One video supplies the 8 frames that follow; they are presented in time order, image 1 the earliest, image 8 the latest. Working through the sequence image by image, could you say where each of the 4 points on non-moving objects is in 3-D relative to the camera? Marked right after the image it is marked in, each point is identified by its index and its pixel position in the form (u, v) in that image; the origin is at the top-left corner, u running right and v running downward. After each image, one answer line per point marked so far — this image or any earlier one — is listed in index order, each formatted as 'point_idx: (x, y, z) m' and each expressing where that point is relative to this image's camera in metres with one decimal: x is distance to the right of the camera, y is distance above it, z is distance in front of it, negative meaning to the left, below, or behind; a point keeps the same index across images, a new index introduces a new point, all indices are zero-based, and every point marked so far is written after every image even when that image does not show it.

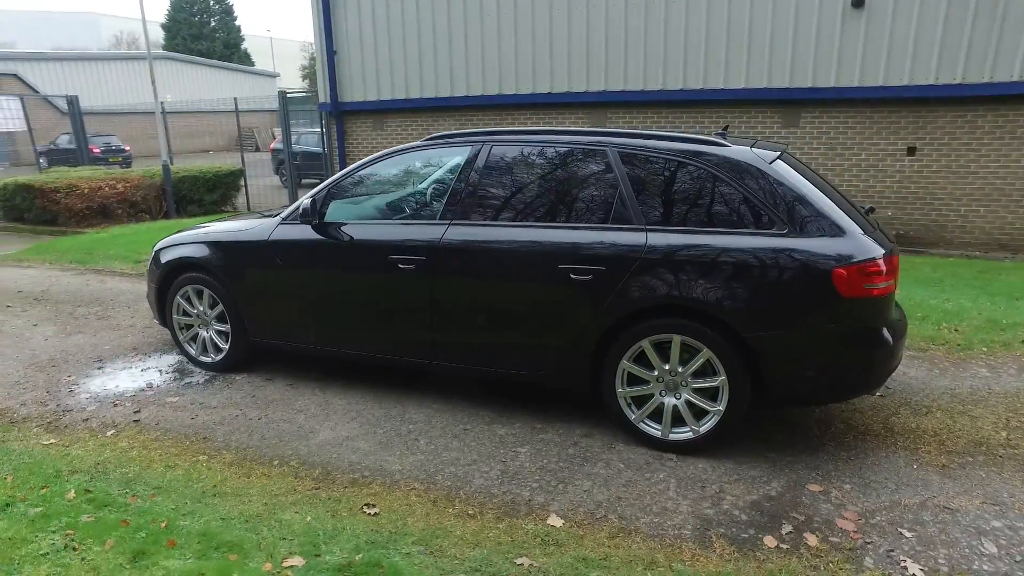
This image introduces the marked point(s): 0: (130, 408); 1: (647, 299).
0: (-2.6, -0.8, +4.2) m
1: (+0.7, -0.1, +3.5) m
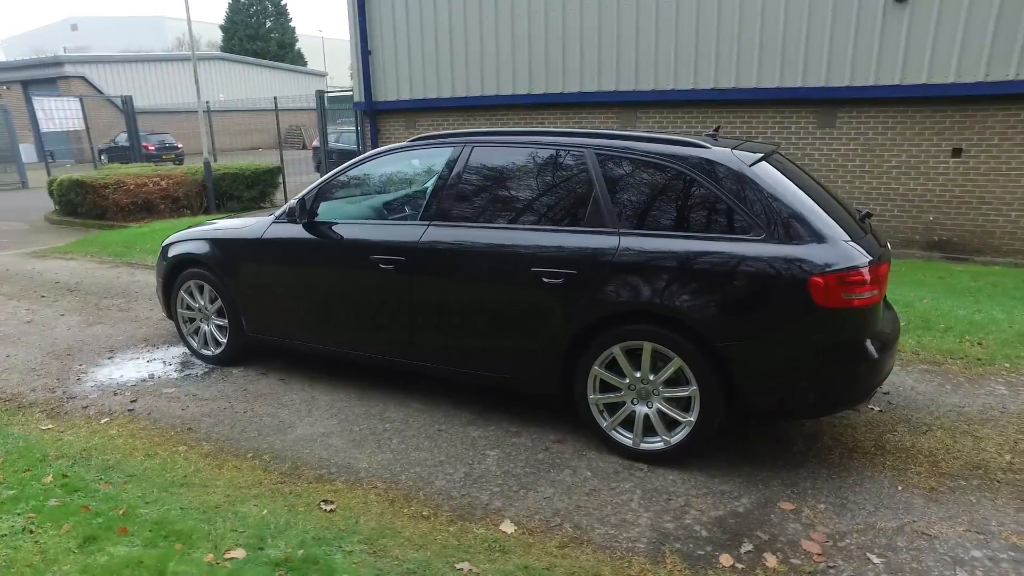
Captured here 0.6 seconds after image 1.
0: (-2.8, -0.8, +4.4) m
1: (+0.6, -0.1, +3.4) m
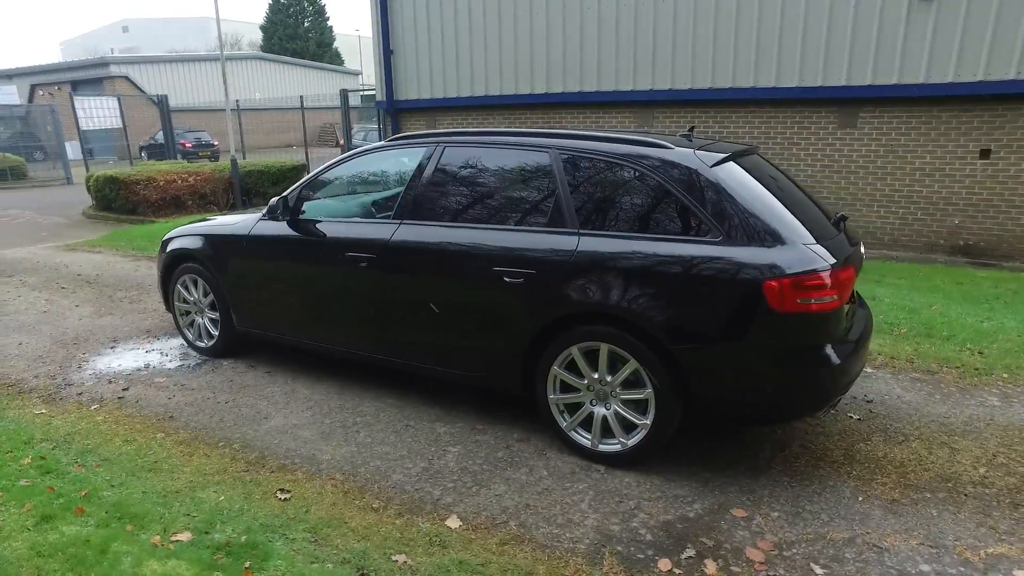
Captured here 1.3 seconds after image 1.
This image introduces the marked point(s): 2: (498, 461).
0: (-2.9, -0.7, +4.6) m
1: (+0.3, -0.1, +3.5) m
2: (-0.1, -1.0, +3.6) m
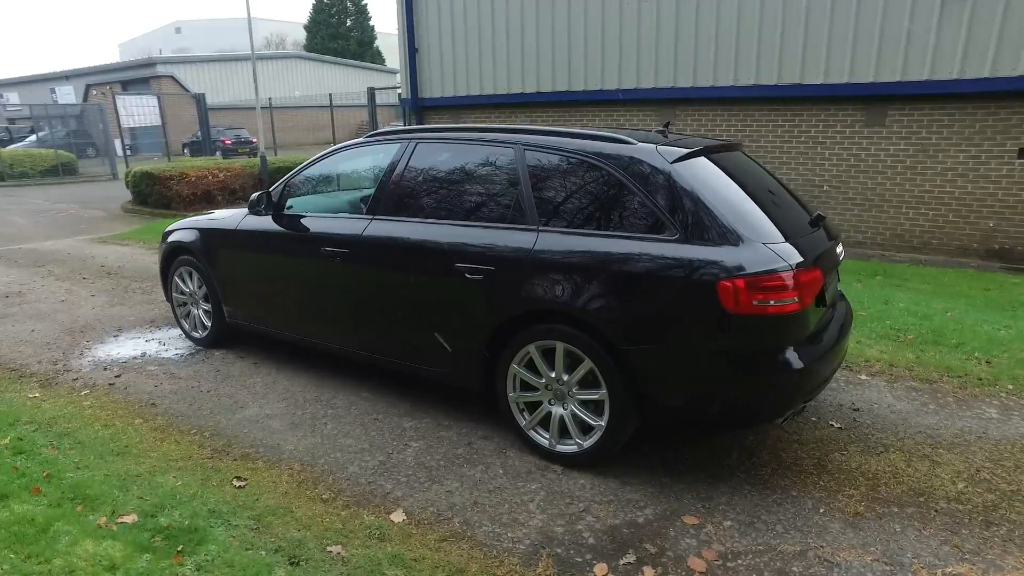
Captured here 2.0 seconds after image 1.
0: (-3.1, -0.7, +4.8) m
1: (+0.1, -0.1, +3.4) m
2: (-0.3, -1.0, +3.6) m
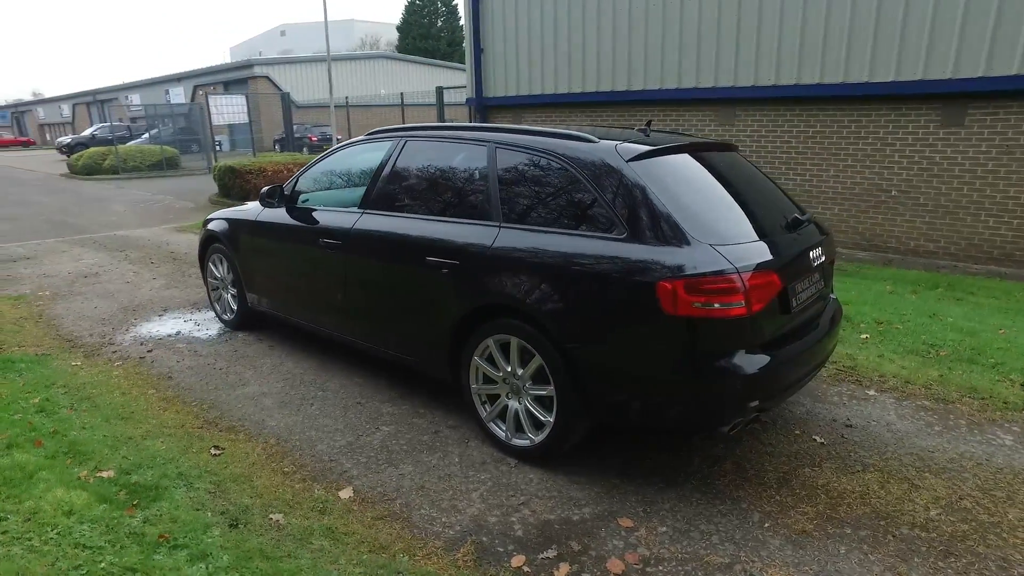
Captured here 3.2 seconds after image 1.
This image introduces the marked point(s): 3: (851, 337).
0: (-3.1, -0.5, +5.3) m
1: (-0.1, -0.1, +3.5) m
2: (-0.6, -1.0, +3.7) m
3: (+3.1, -0.4, +5.5) m
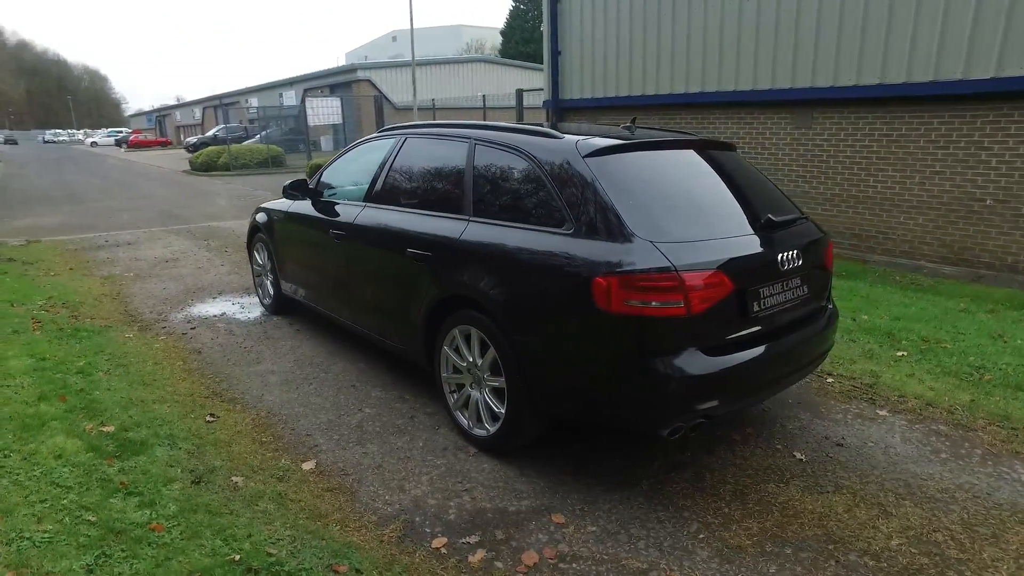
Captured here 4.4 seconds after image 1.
0: (-3.0, -0.4, +5.8) m
1: (-0.3, 0.0, +3.6) m
2: (-0.8, -0.9, +3.9) m
3: (+3.1, -0.5, +5.1) m
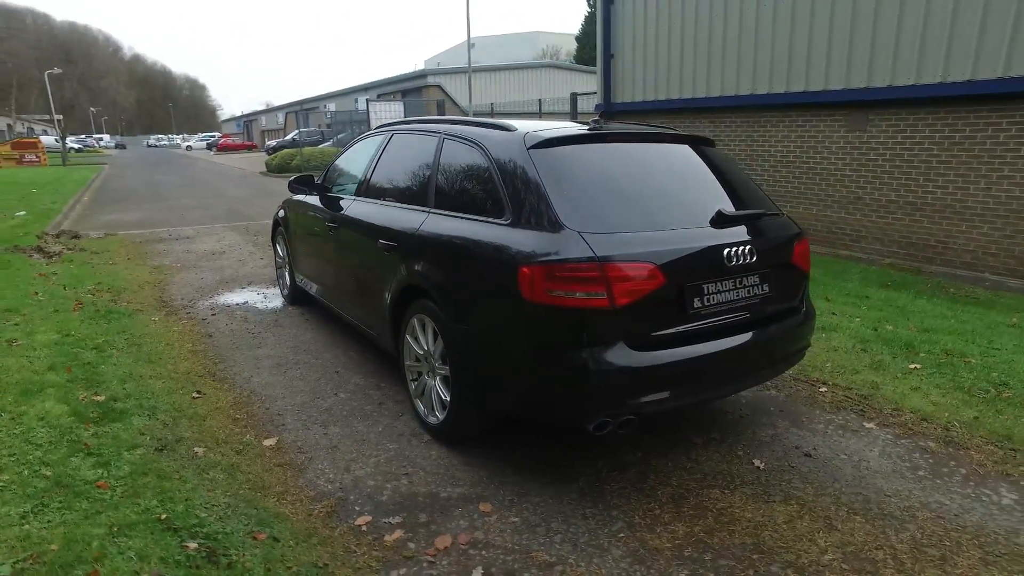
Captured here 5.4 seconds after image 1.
0: (-3.0, -0.2, +6.2) m
1: (-0.6, +0.1, +3.7) m
2: (-1.0, -0.8, +4.0) m
3: (+3.0, -0.6, +4.7) m
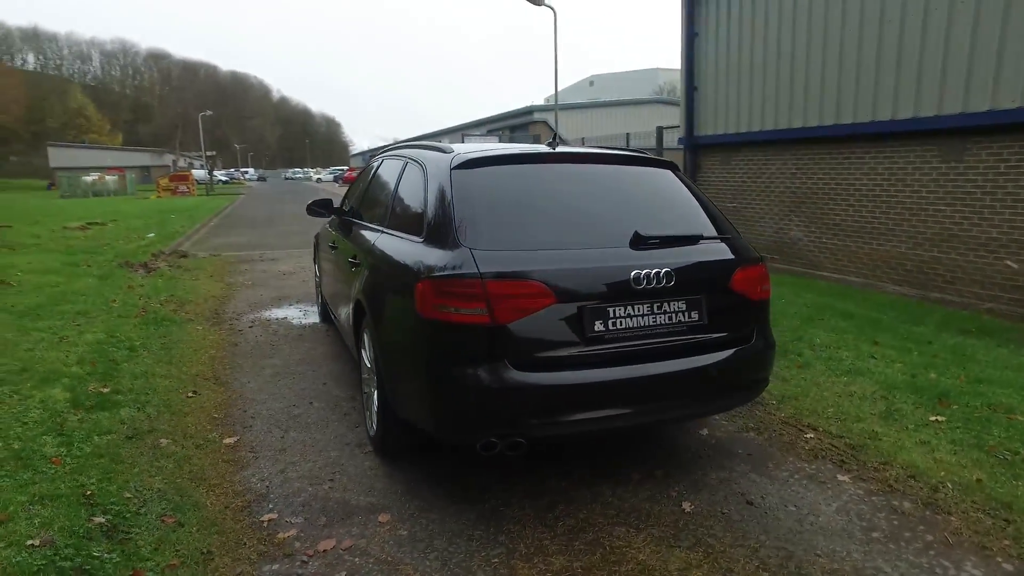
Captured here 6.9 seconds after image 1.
0: (-2.9, -0.4, +6.8) m
1: (-0.9, 0.0, +3.9) m
2: (-1.3, -0.9, +4.2) m
3: (+2.8, -0.9, +4.2) m
